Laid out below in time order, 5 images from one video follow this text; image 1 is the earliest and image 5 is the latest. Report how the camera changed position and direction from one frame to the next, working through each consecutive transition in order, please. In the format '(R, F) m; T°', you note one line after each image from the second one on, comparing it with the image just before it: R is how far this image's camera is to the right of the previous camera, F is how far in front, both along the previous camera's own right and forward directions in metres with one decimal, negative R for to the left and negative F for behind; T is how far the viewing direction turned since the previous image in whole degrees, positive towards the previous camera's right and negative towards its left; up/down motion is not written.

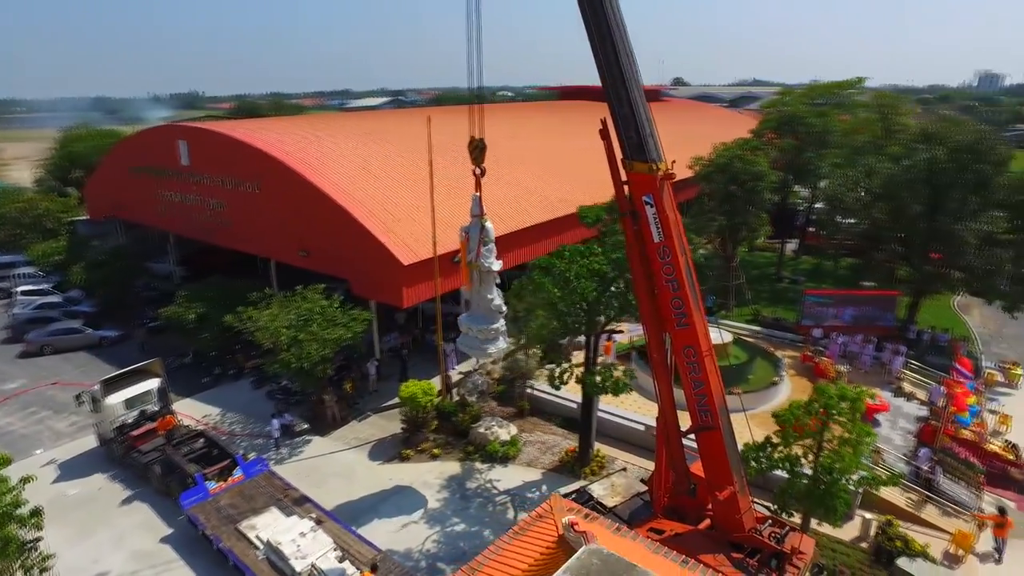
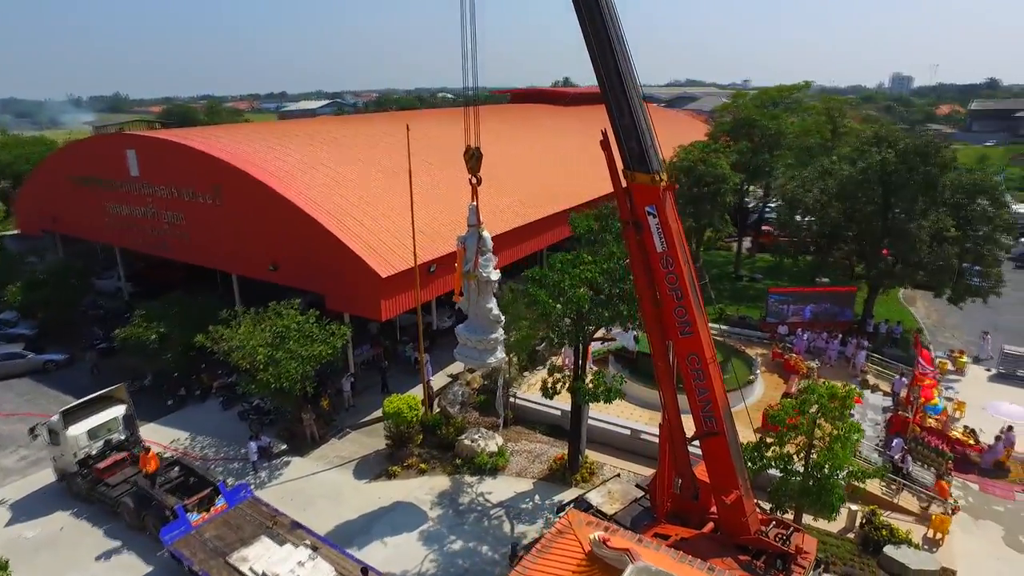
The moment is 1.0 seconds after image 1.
(-0.9, +0.1) m; +5°
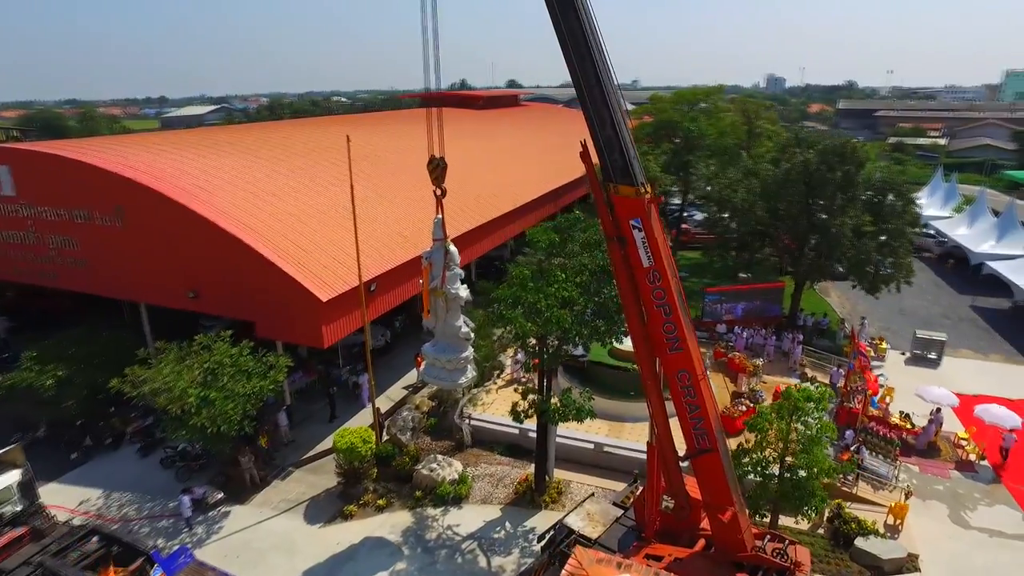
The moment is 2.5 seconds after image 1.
(-1.1, +0.8) m; +9°
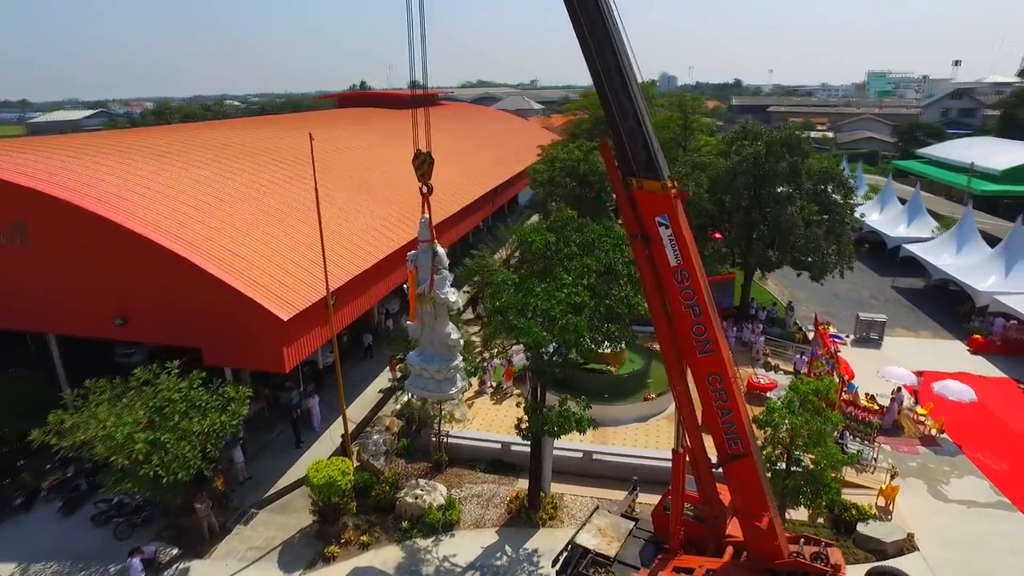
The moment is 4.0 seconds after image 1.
(-1.5, +1.0) m; +8°
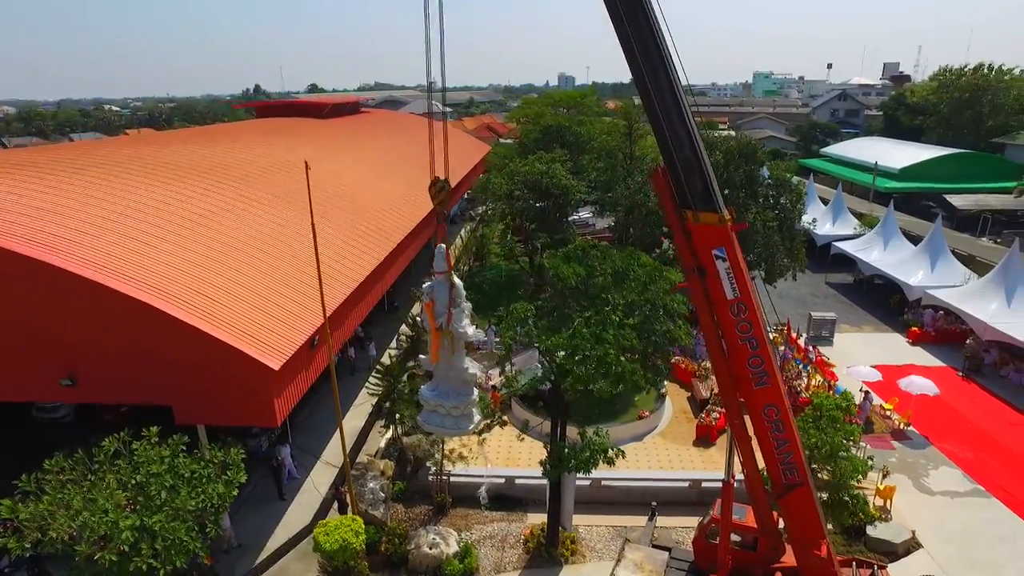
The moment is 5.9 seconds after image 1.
(-1.9, +0.7) m; +8°
